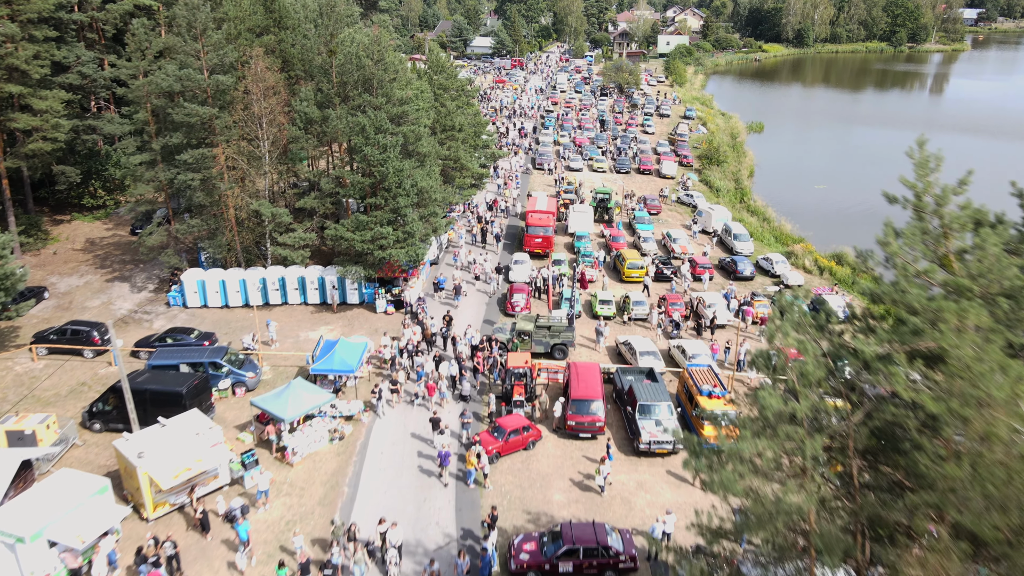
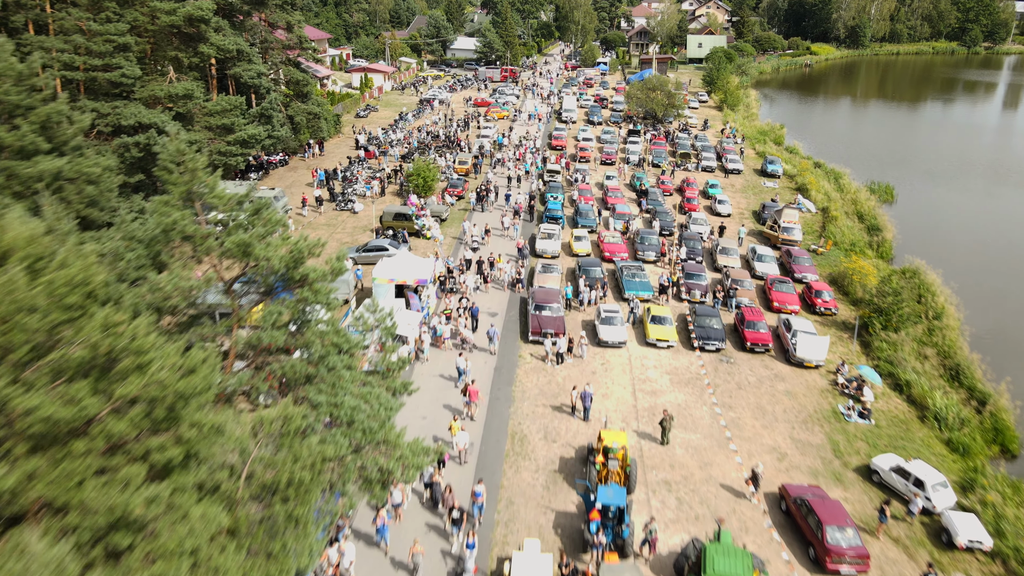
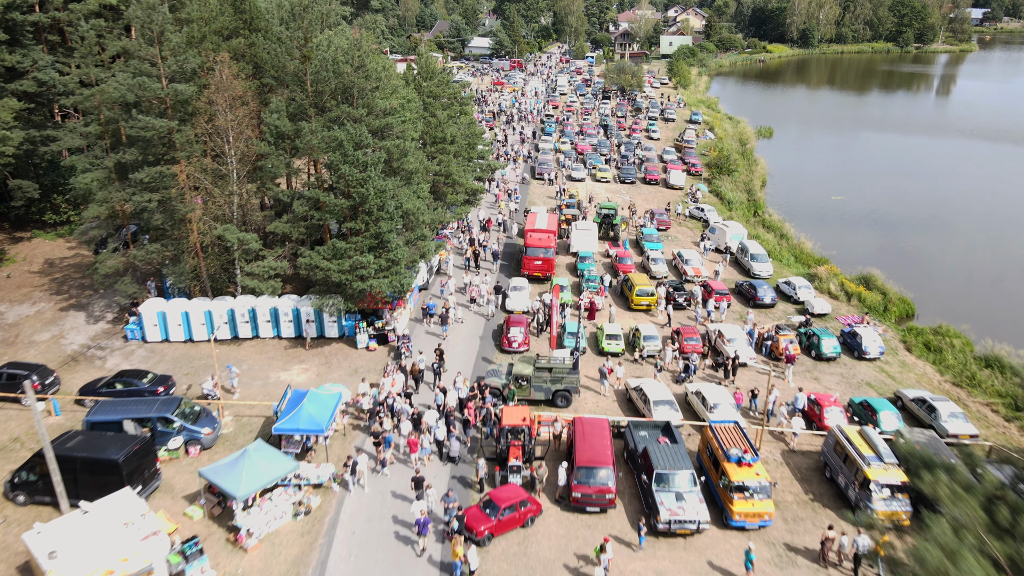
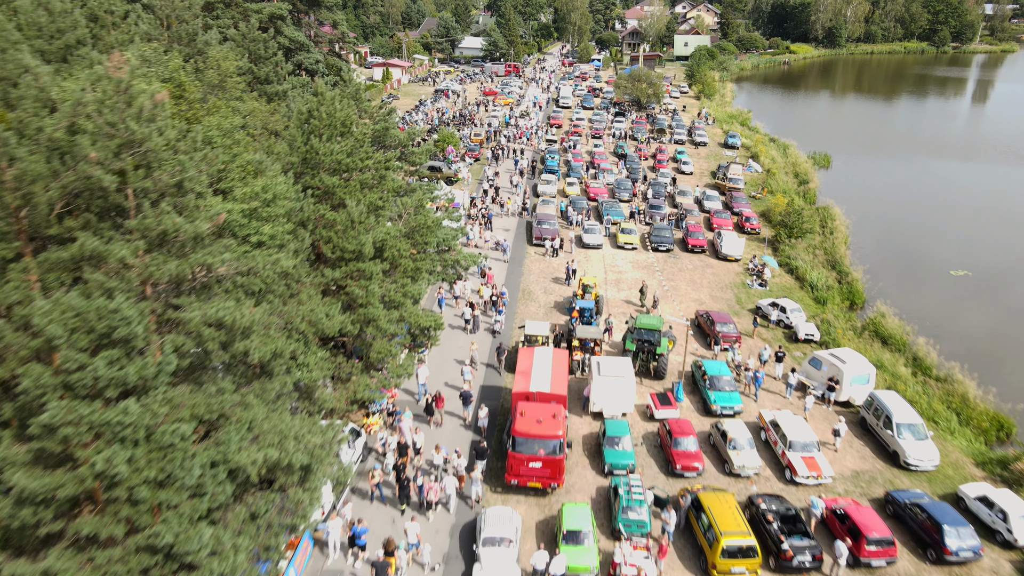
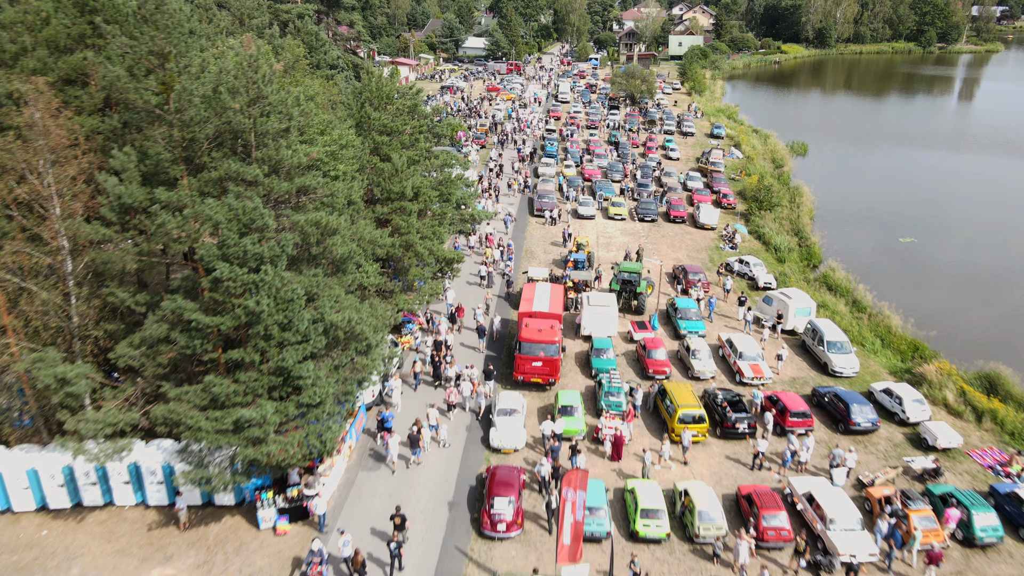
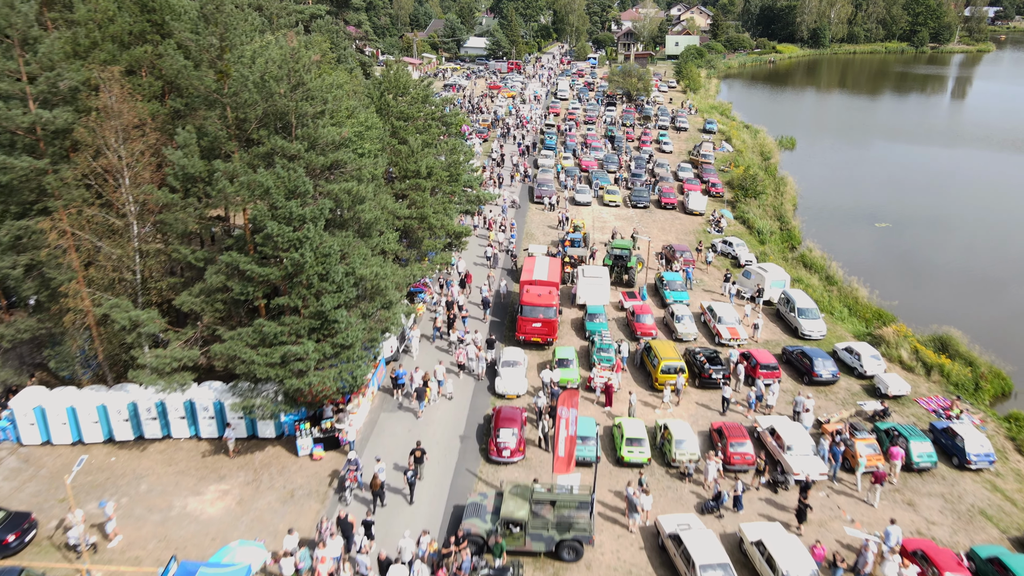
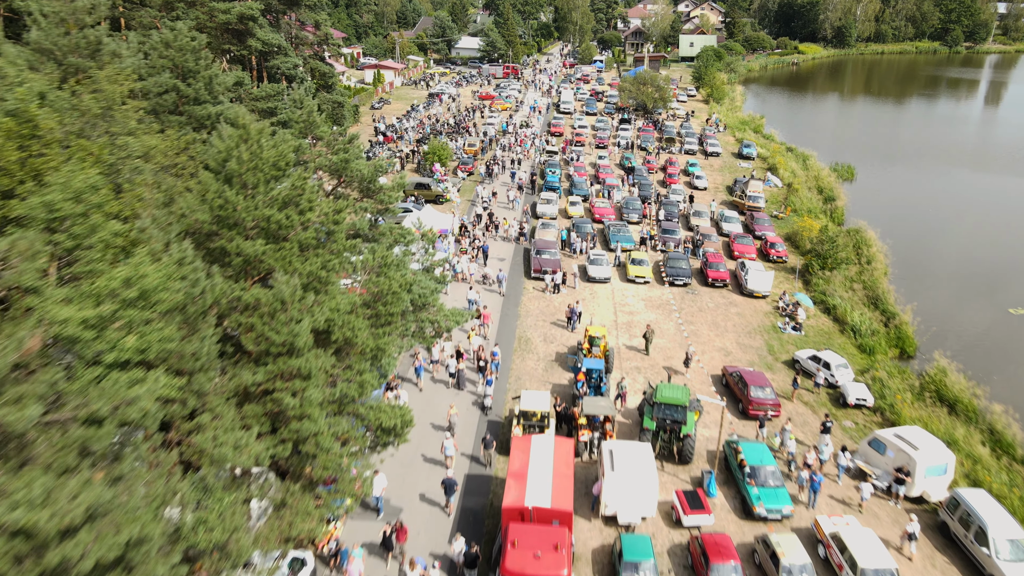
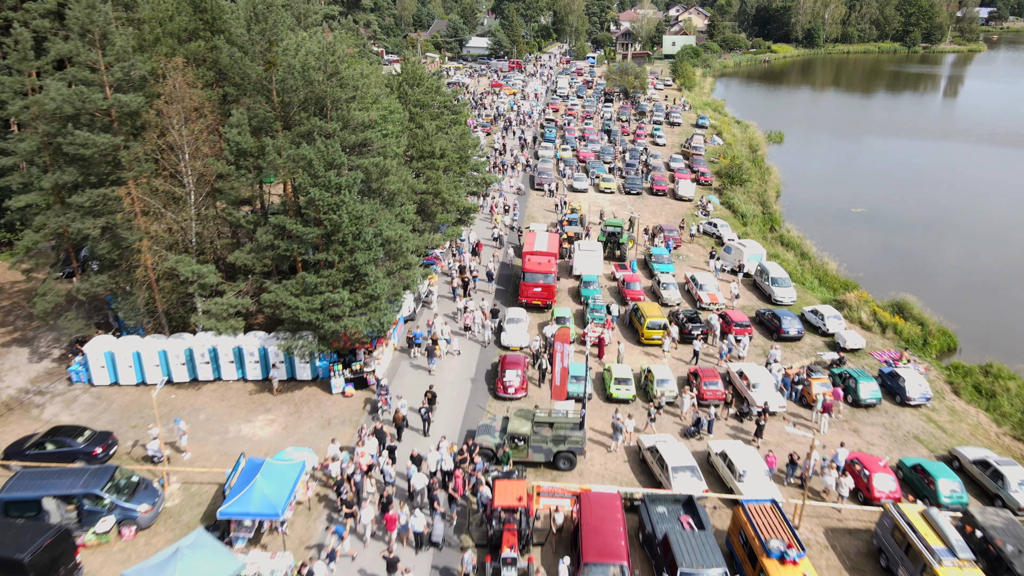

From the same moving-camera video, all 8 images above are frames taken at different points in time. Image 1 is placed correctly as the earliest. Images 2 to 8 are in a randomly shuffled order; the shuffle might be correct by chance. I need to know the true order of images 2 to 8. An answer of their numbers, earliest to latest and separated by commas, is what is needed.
3, 8, 6, 5, 4, 7, 2
